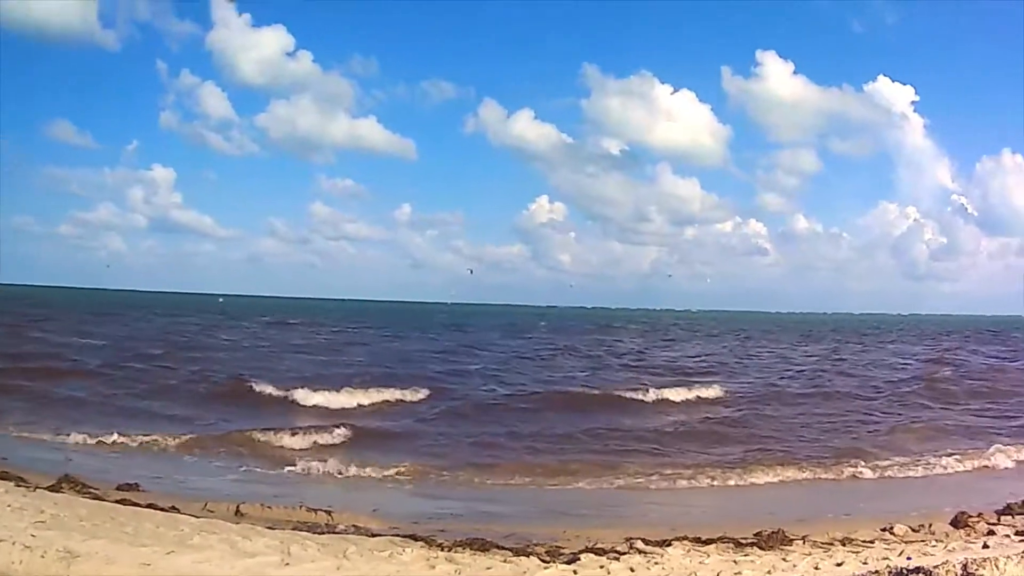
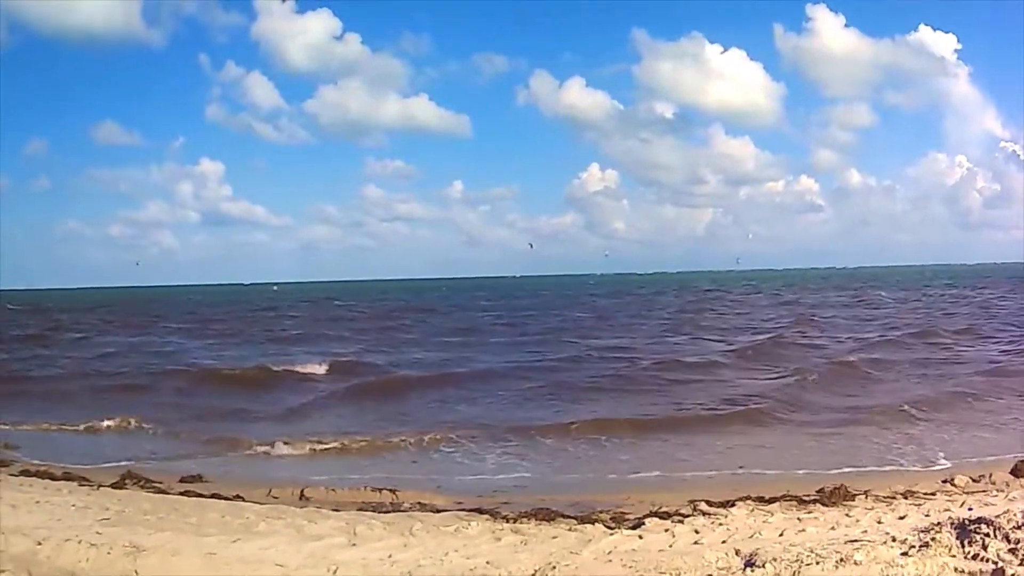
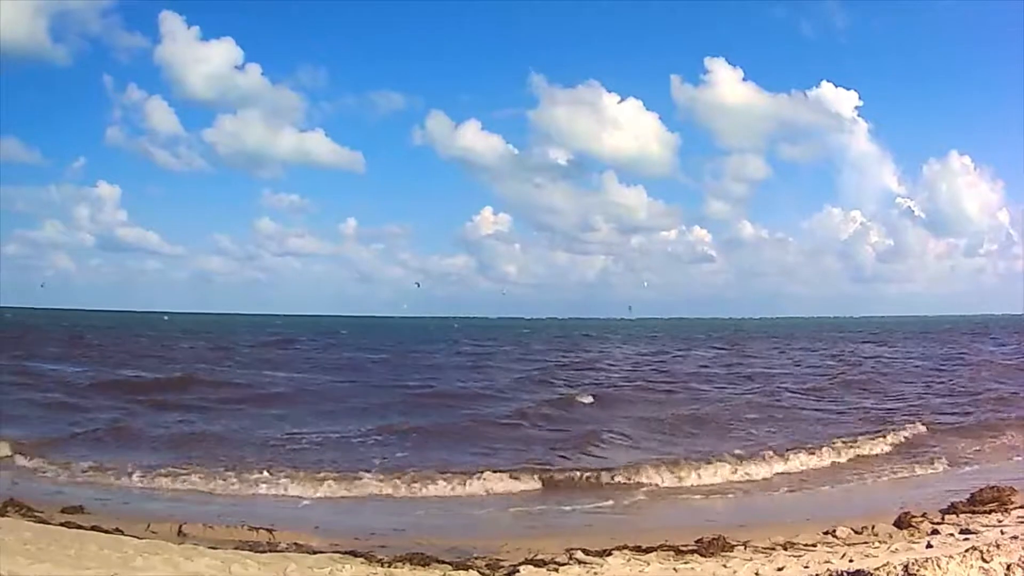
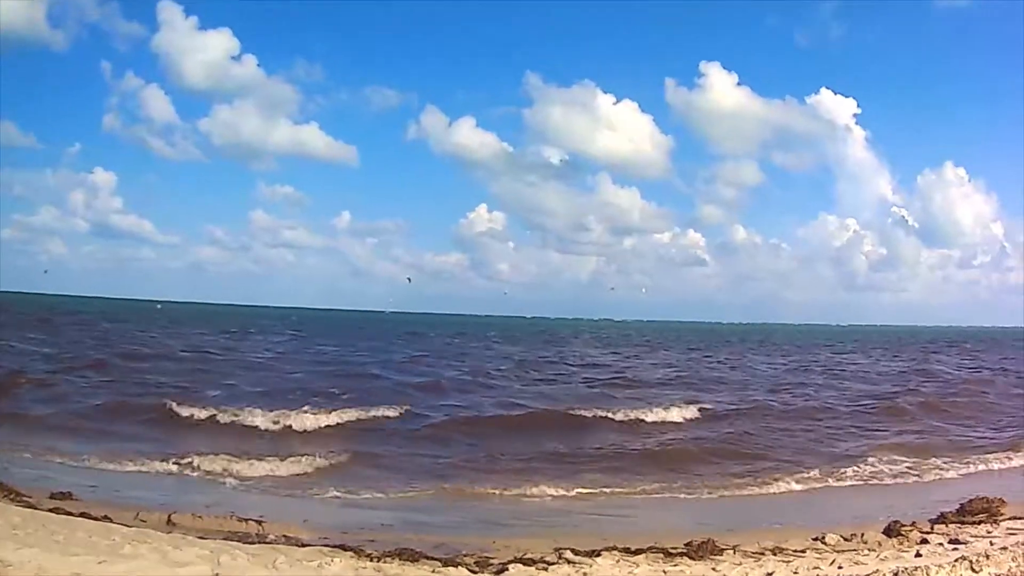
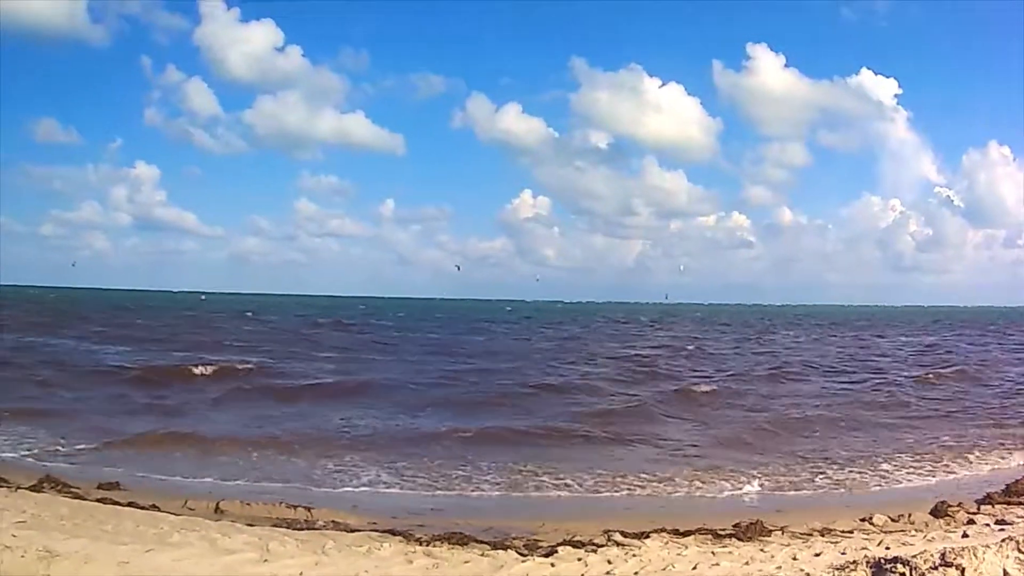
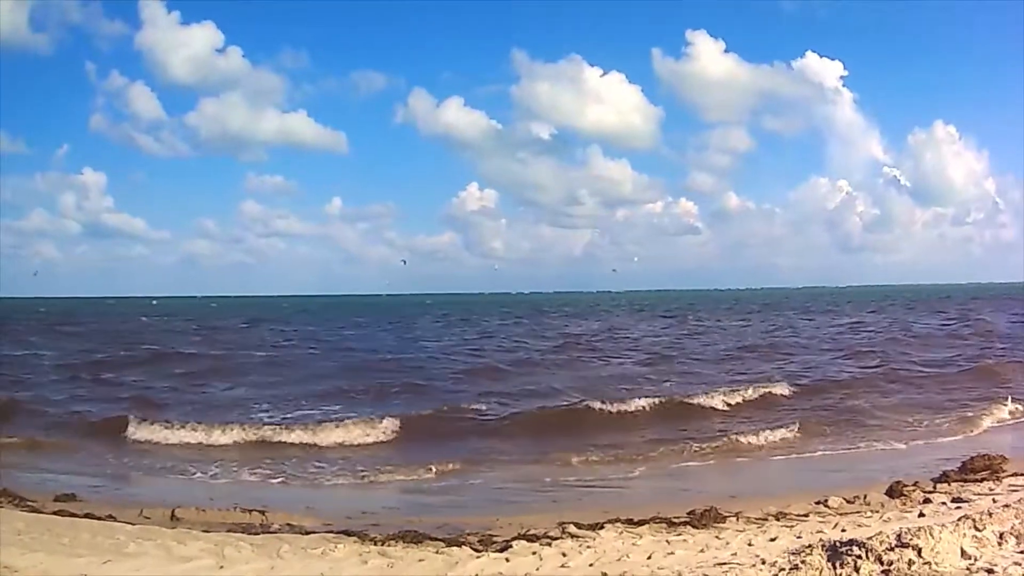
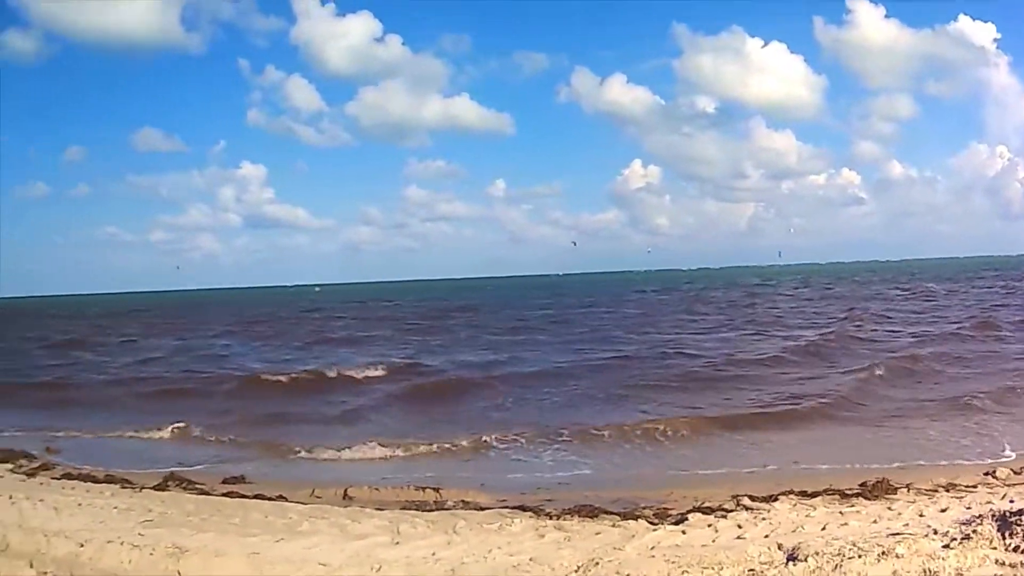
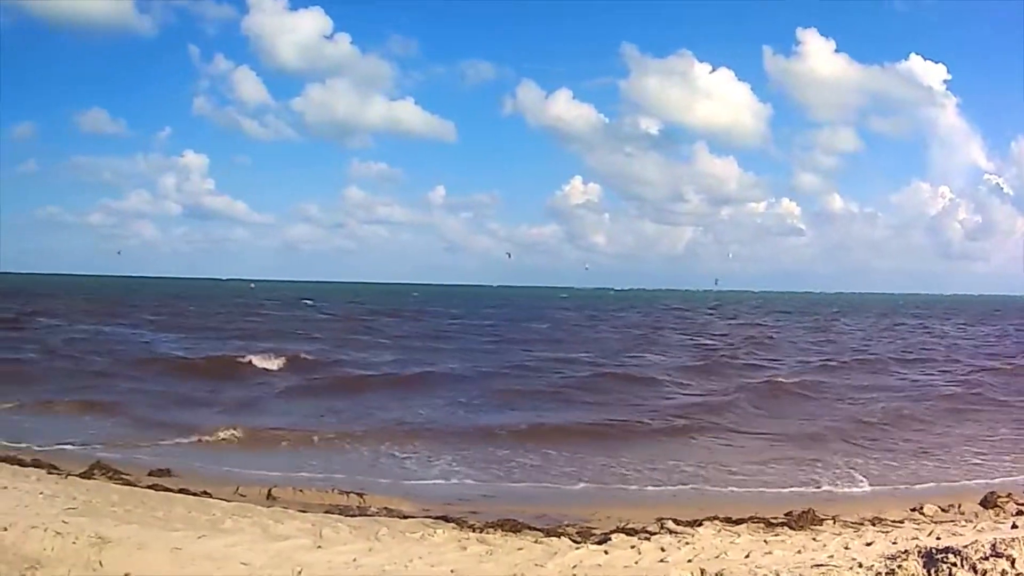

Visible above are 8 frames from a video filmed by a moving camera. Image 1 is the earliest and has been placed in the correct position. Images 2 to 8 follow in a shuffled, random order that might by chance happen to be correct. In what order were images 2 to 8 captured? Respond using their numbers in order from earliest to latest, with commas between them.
4, 6, 3, 5, 8, 2, 7
